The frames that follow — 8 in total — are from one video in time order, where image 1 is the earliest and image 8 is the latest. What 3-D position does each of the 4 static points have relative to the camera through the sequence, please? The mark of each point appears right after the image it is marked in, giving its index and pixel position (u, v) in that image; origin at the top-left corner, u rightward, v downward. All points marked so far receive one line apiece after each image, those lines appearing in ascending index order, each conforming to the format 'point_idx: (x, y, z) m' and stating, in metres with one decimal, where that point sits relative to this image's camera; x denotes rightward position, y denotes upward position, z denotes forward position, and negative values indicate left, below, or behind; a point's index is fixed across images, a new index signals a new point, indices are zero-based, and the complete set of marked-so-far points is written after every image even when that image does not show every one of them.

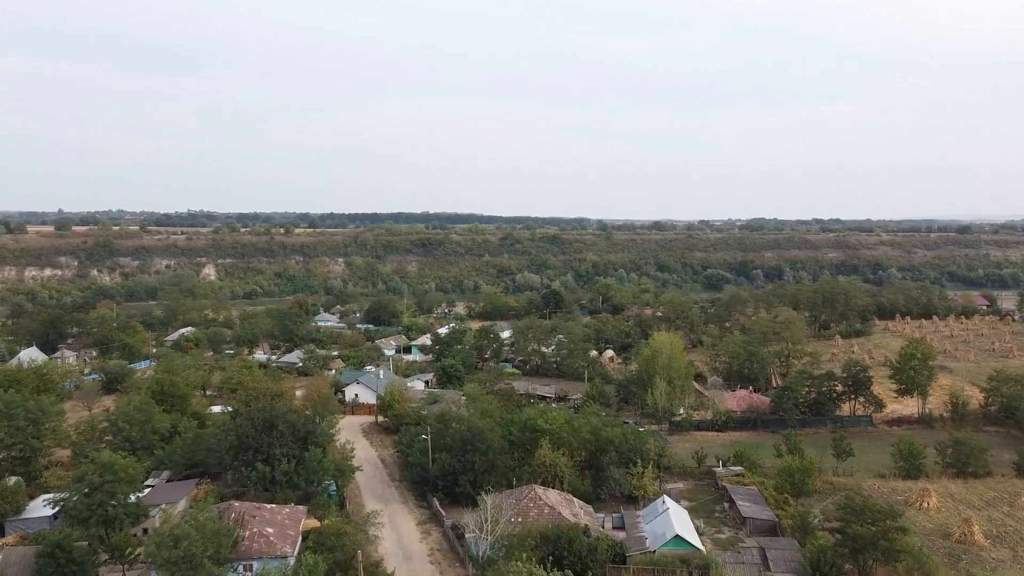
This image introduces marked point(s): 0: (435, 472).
0: (-1.3, -3.2, +14.0) m
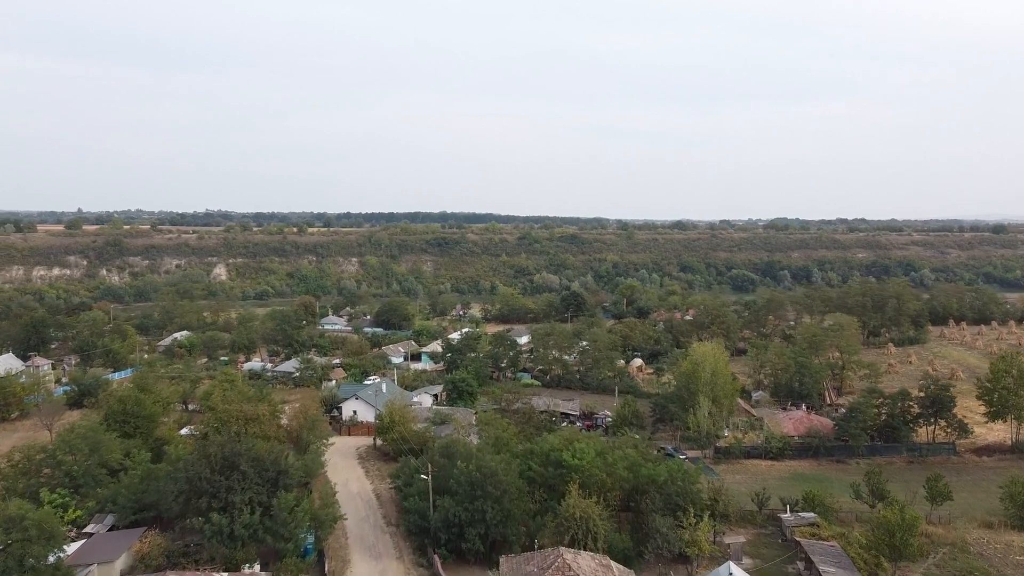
0: (-1.1, -3.3, +11.3) m
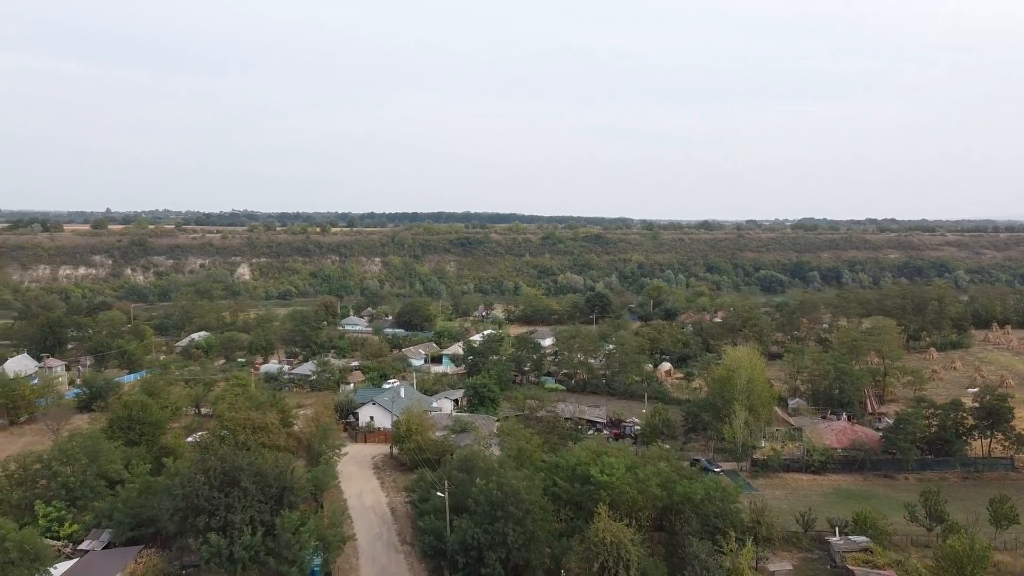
0: (-0.8, -3.3, +10.4) m
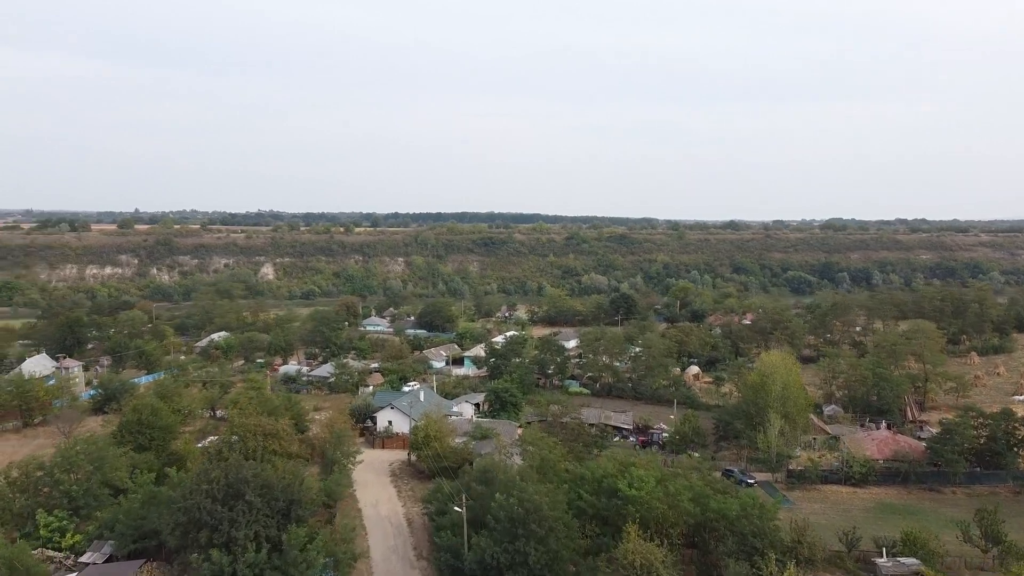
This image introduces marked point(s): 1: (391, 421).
0: (-0.5, -3.3, +9.7) m
1: (-2.7, -3.0, +18.5) m
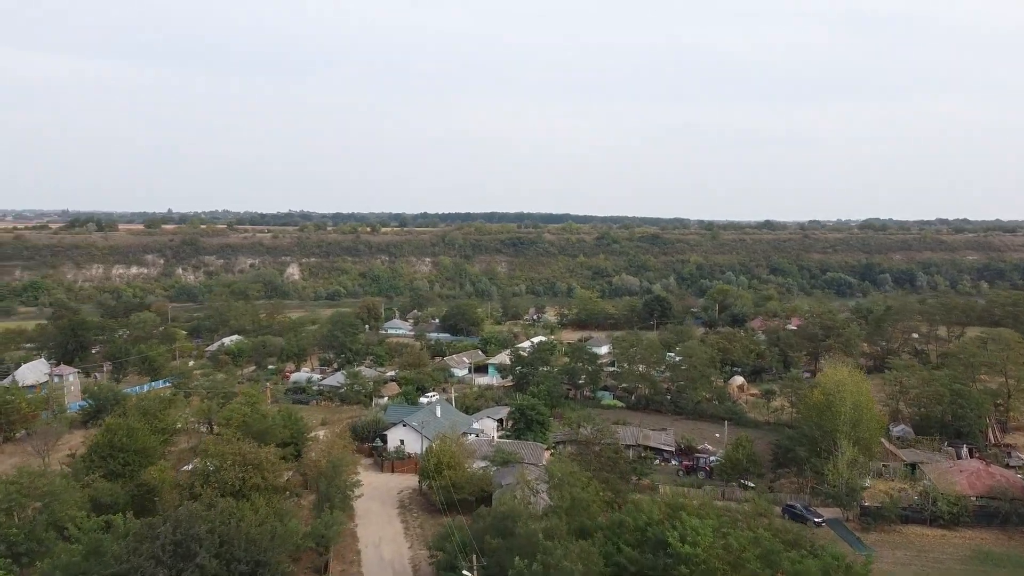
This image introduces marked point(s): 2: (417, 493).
0: (-0.3, -3.4, +7.6) m
1: (-2.2, -3.1, +16.5) m
2: (-1.7, -3.6, +14.2) m
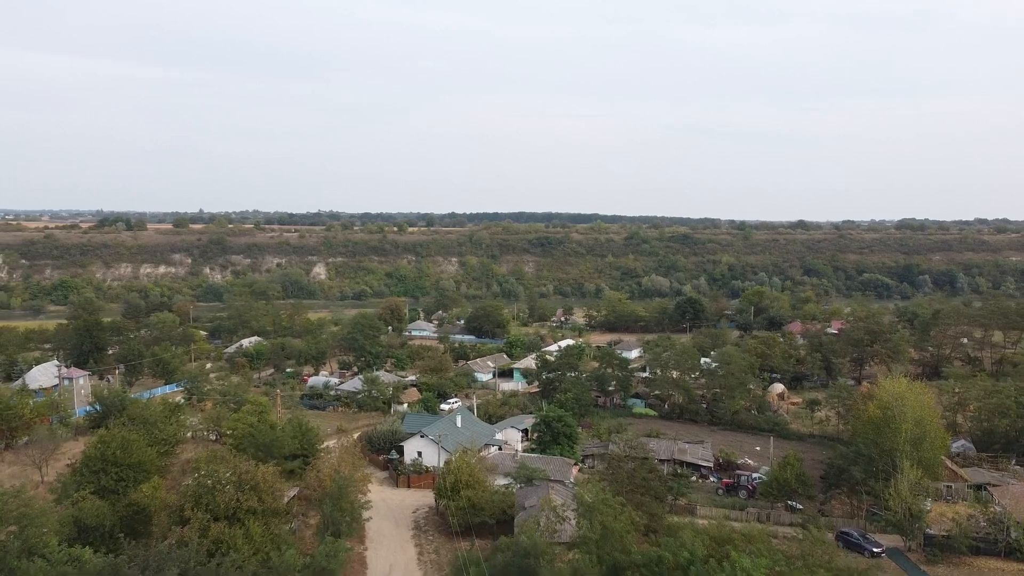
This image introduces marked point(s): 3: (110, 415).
0: (-0.1, -3.4, +6.5) m
1: (-1.7, -3.1, +15.4) m
2: (-1.3, -3.6, +13.1) m
3: (-8.7, -2.8, +17.8) m
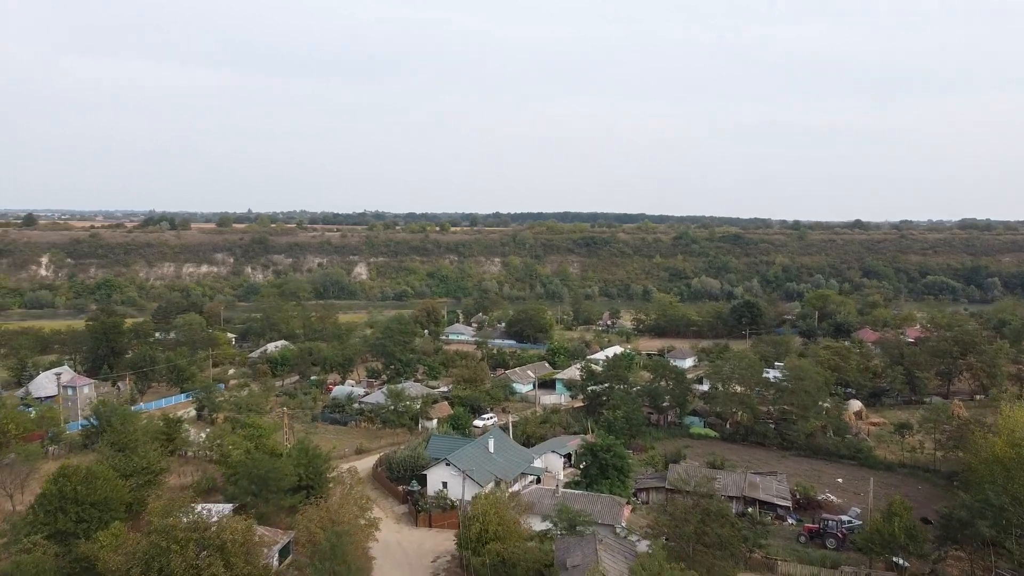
0: (0.0, -3.5, +4.2) m
1: (-1.1, -3.2, +13.2) m
2: (-0.7, -3.7, +10.9) m
3: (-7.9, -2.9, +16.0) m
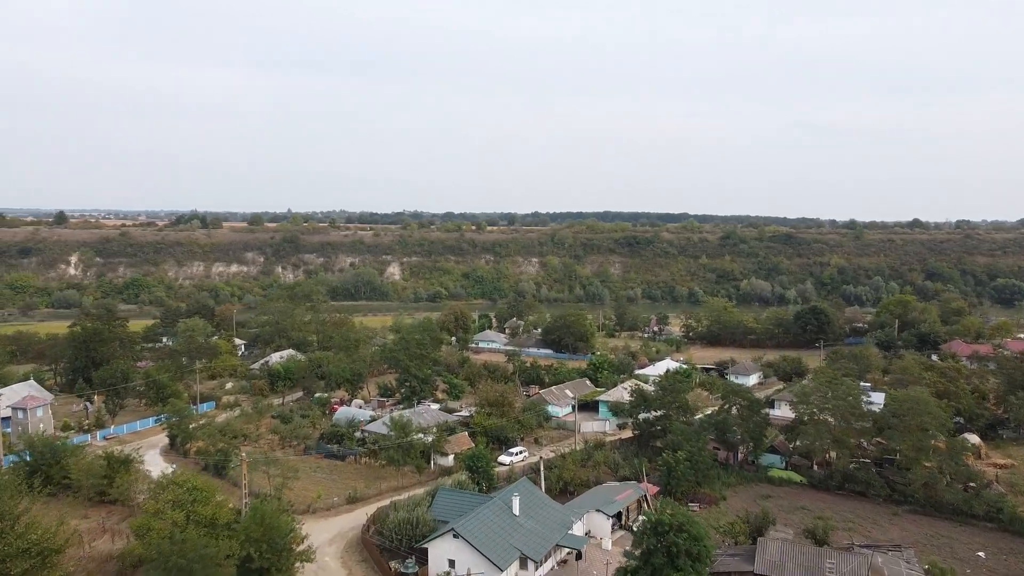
0: (0.0, -3.6, +0.6) m
1: (-0.7, -3.3, +9.7) m
2: (-0.5, -3.8, +7.4) m
3: (-7.4, -2.9, +12.8) m
